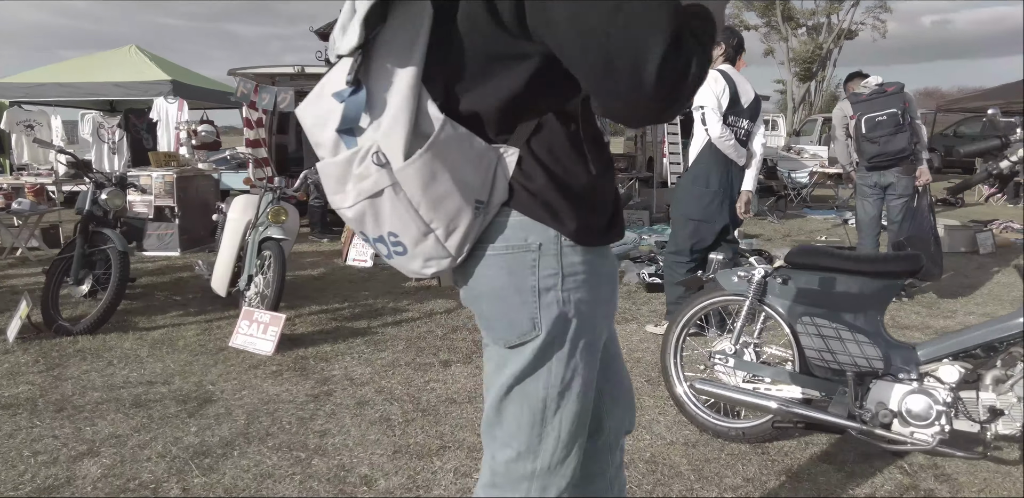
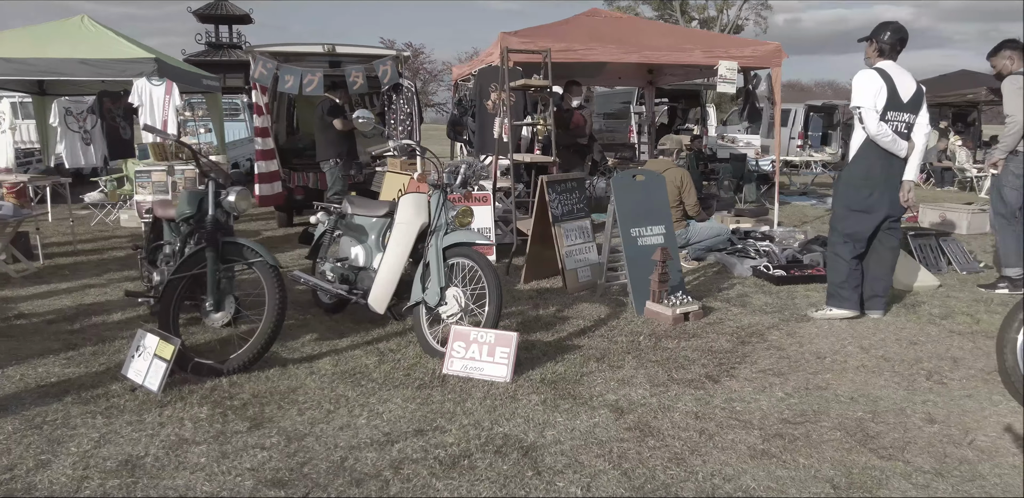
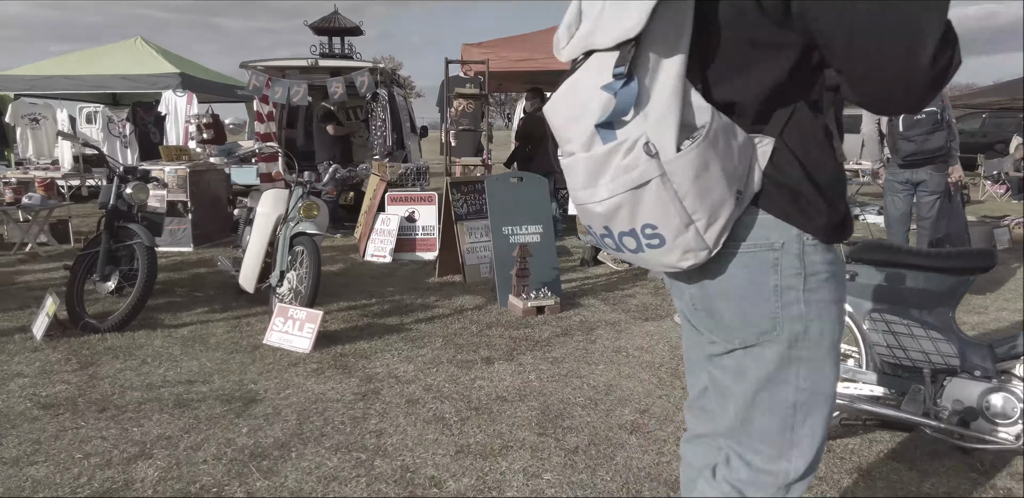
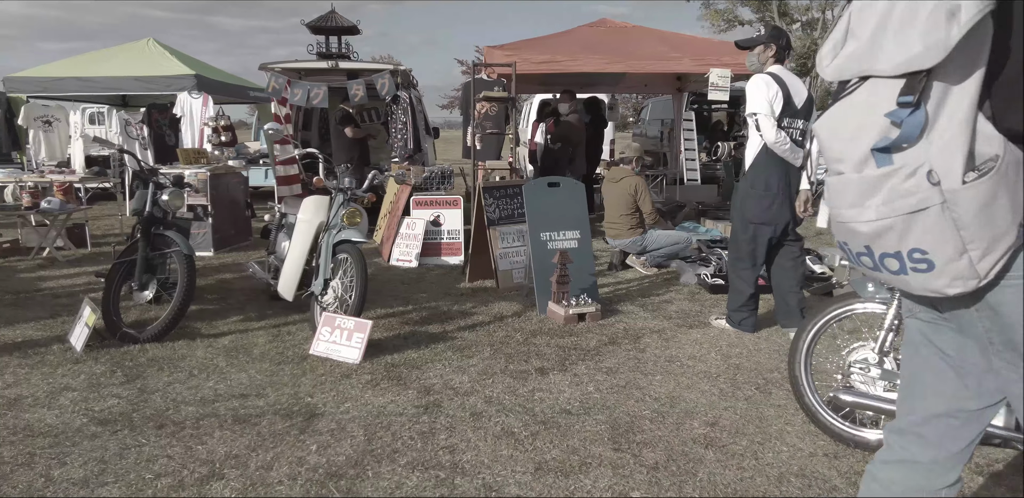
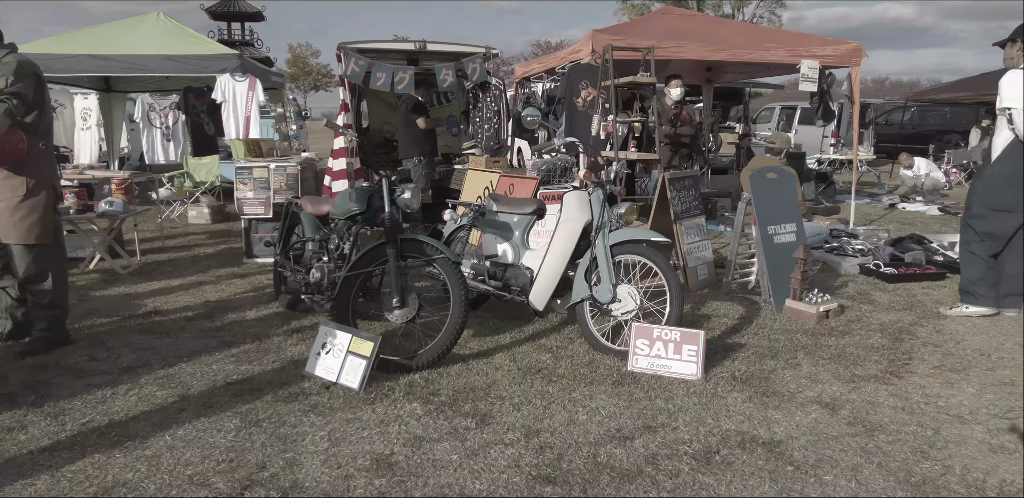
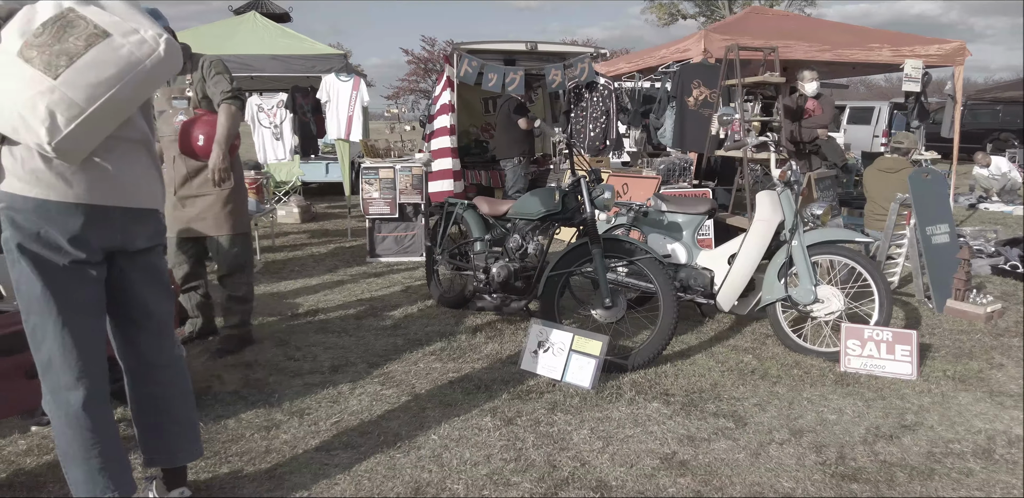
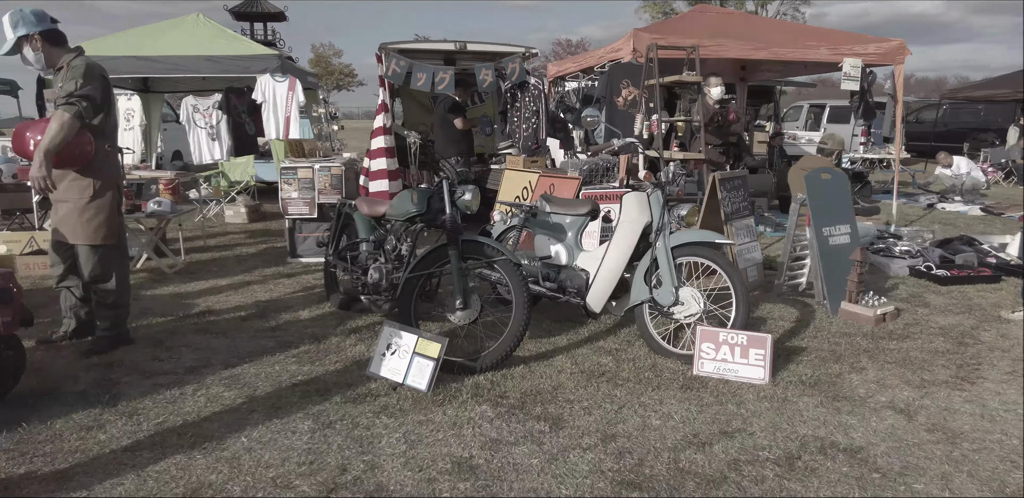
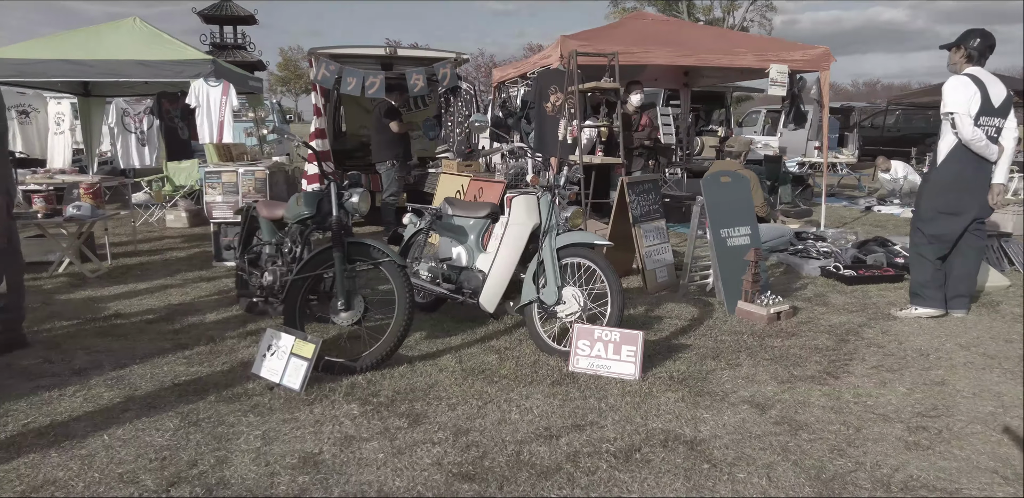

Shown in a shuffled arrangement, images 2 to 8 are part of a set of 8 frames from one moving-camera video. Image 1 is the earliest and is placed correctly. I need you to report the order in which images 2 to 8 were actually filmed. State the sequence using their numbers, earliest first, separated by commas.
3, 4, 2, 8, 5, 7, 6
